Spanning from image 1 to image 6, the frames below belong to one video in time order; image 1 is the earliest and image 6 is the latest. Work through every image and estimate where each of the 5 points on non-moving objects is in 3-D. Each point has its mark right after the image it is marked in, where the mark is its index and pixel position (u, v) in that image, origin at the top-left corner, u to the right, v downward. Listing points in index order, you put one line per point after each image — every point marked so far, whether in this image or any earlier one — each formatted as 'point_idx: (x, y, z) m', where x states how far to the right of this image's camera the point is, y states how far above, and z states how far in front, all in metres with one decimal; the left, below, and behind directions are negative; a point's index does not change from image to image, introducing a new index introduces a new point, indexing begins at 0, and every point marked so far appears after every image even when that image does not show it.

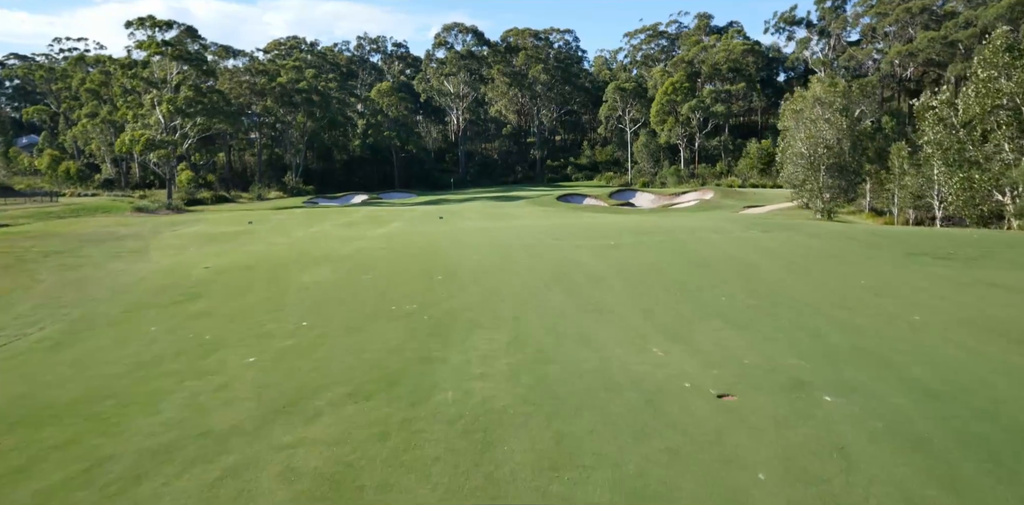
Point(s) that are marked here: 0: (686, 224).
0: (+4.6, +0.7, +17.3) m
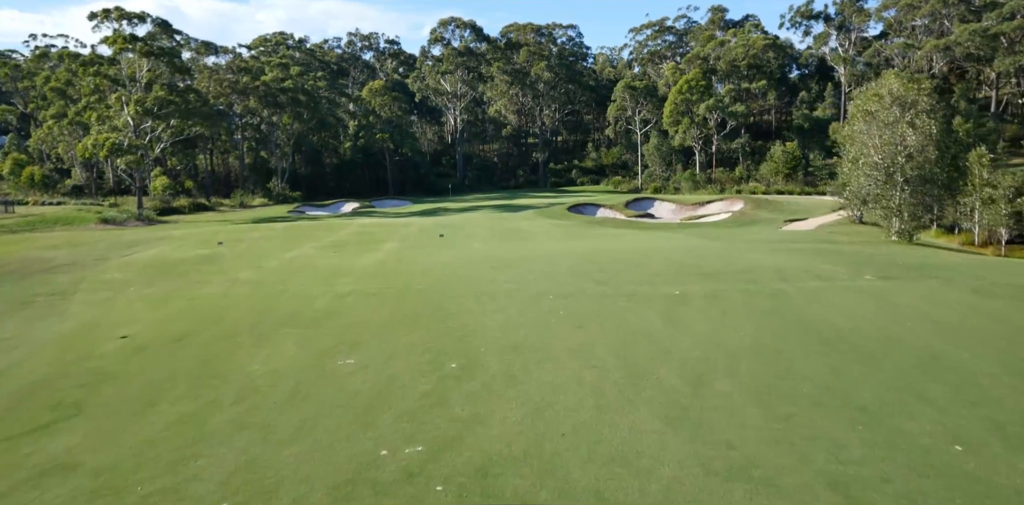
0: (+5.1, -0.1, +13.8) m
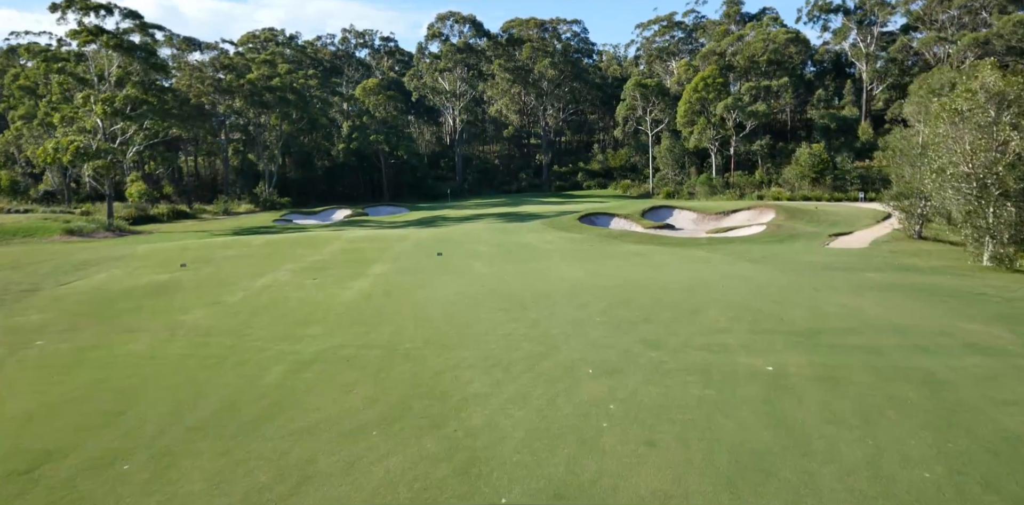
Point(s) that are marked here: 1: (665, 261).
0: (+5.4, -0.8, +10.6) m
1: (+4.3, -0.2, +18.2) m
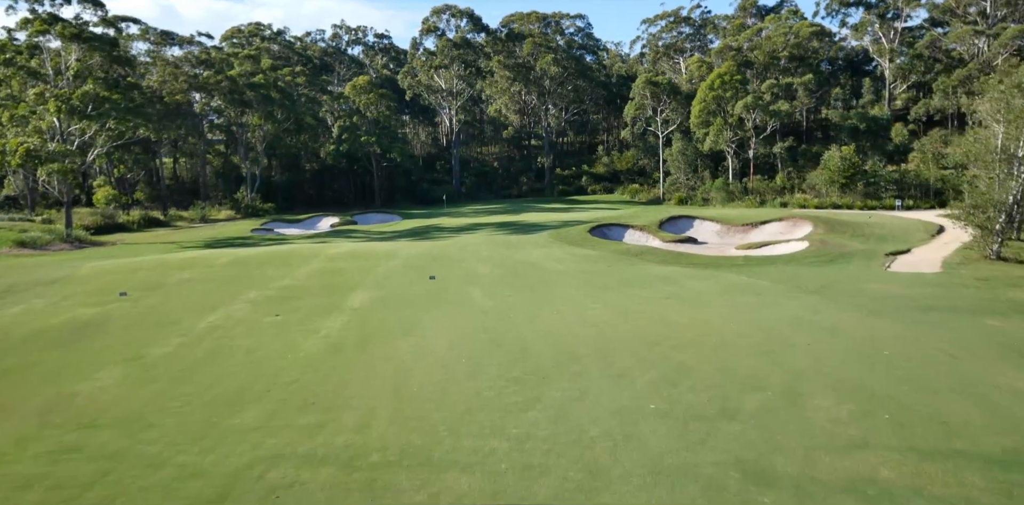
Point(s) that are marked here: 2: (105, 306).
0: (+5.6, -1.4, +7.4) m
1: (+4.4, -0.9, +14.9) m
2: (-9.5, -1.3, +15.2) m
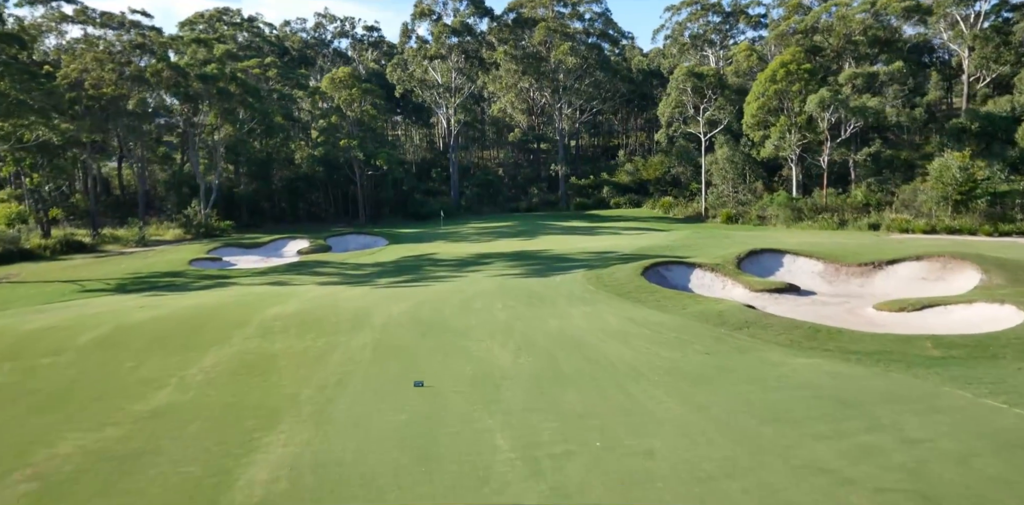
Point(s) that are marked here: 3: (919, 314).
0: (+6.4, -2.9, -0.6) m
1: (+5.2, -2.4, +6.9) m
2: (-8.8, -2.7, +7.2) m
3: (+9.5, -1.3, +15.0) m
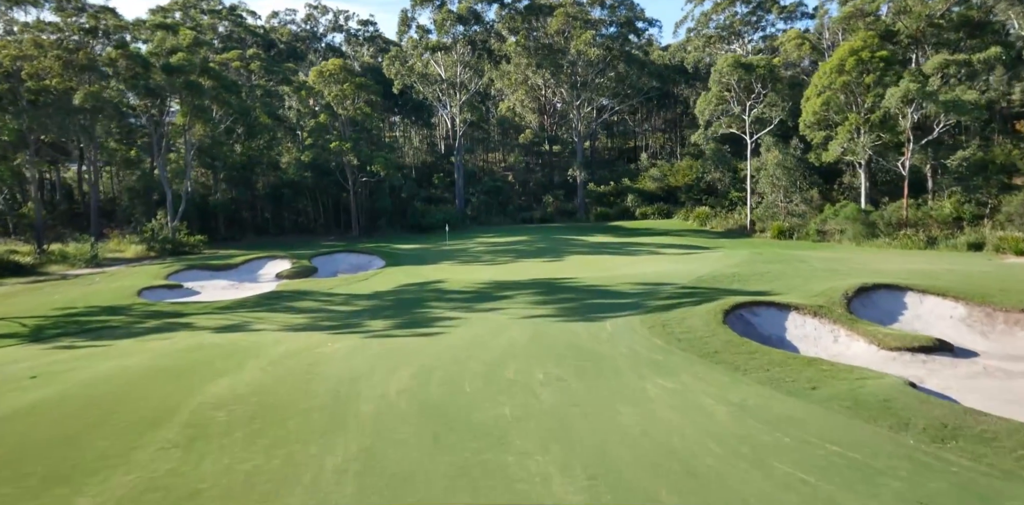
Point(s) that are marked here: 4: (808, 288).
0: (+7.3, -3.7, -5.8) m
1: (+6.1, -3.3, +1.8) m
2: (-7.8, -3.6, +1.9) m
3: (+10.4, -2.3, +9.9) m
4: (+7.9, -0.9, +17.4) m
